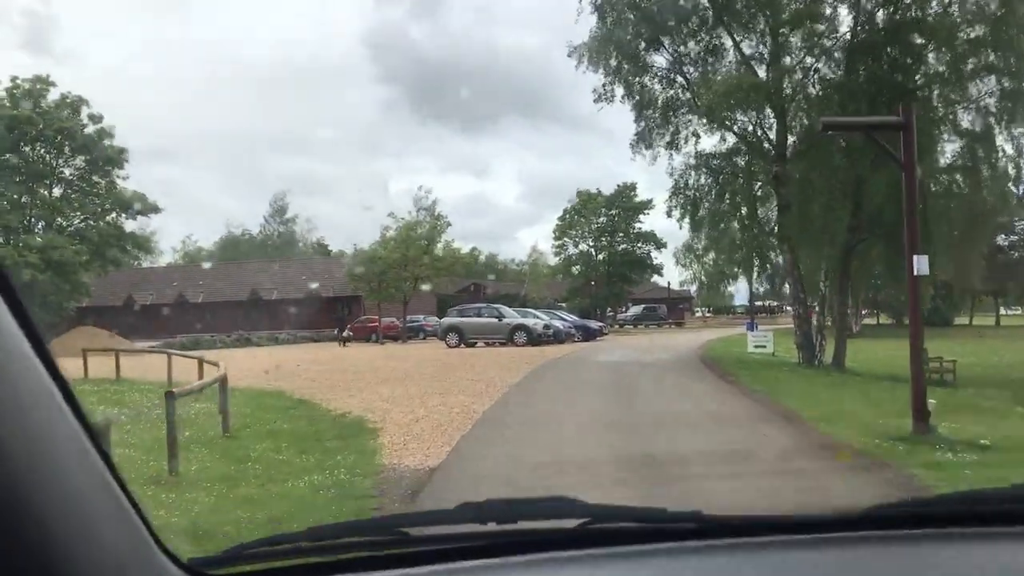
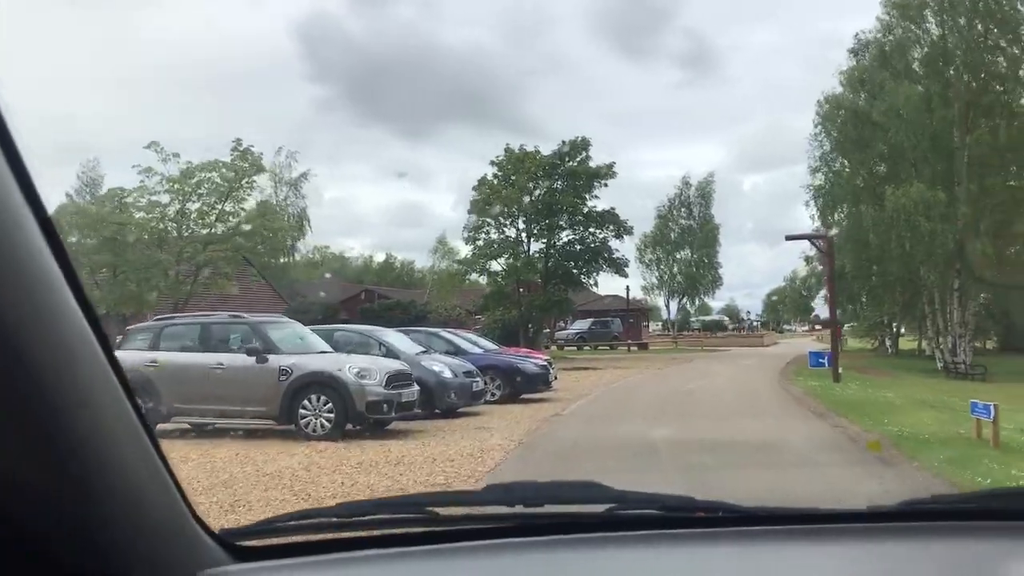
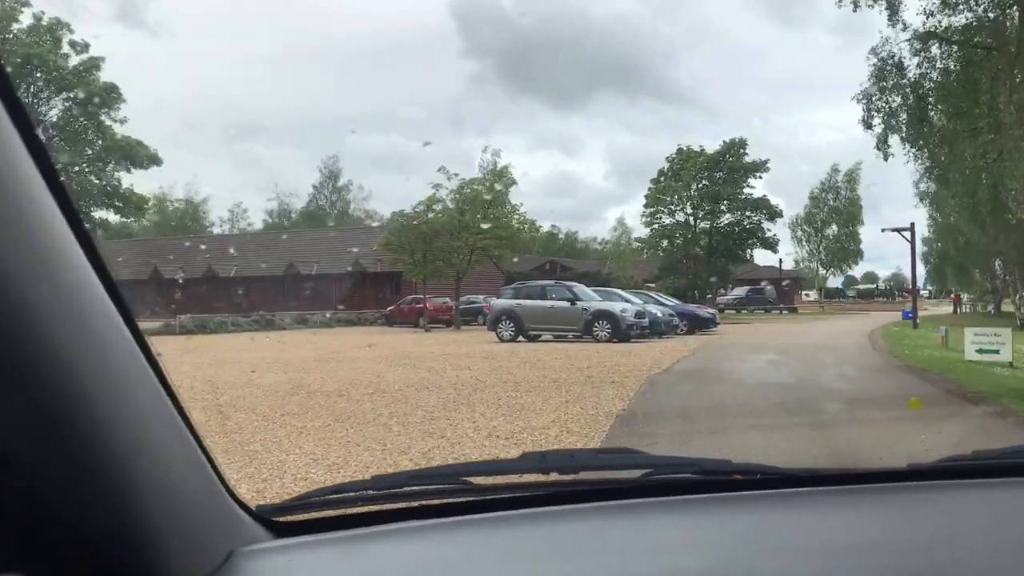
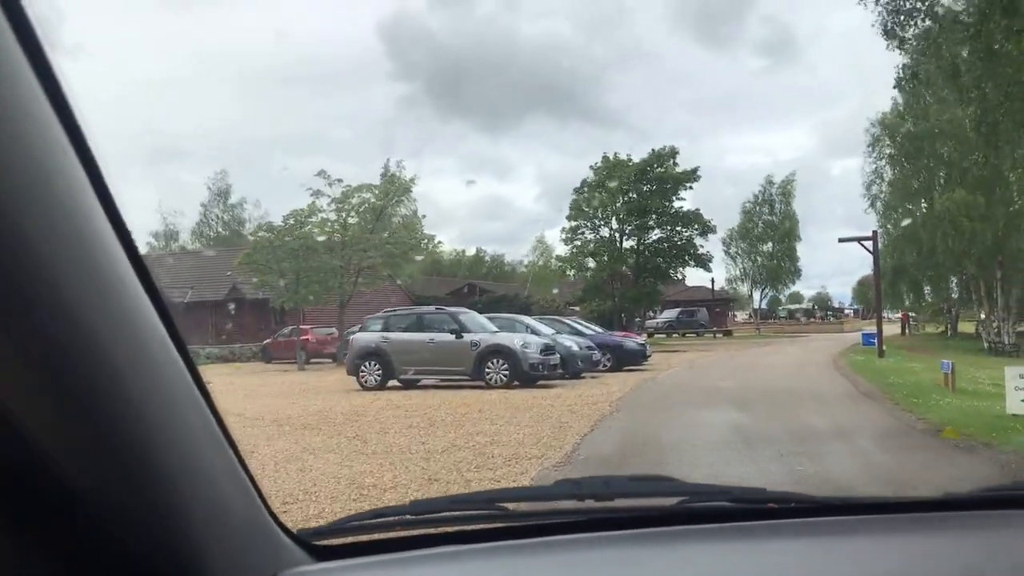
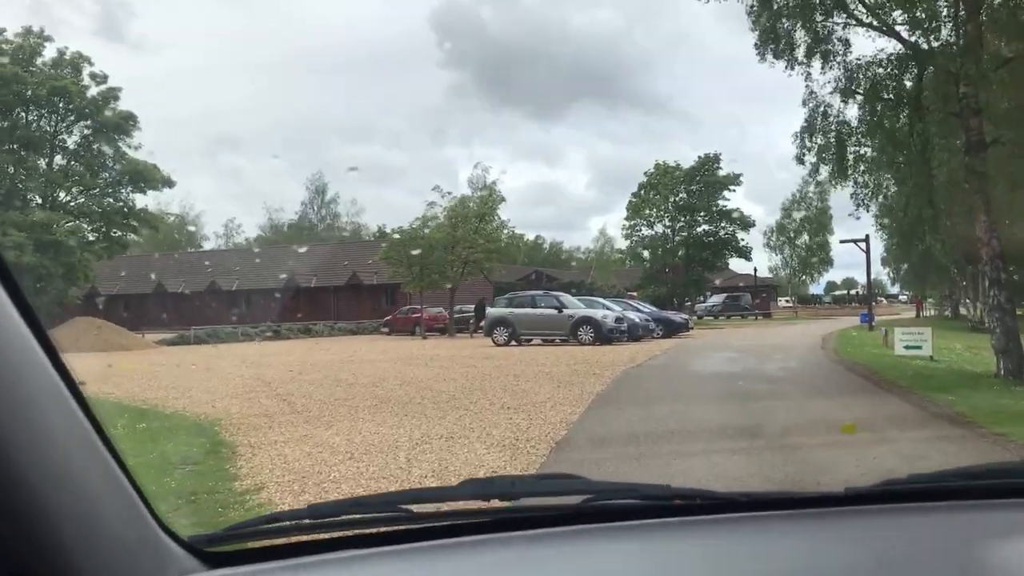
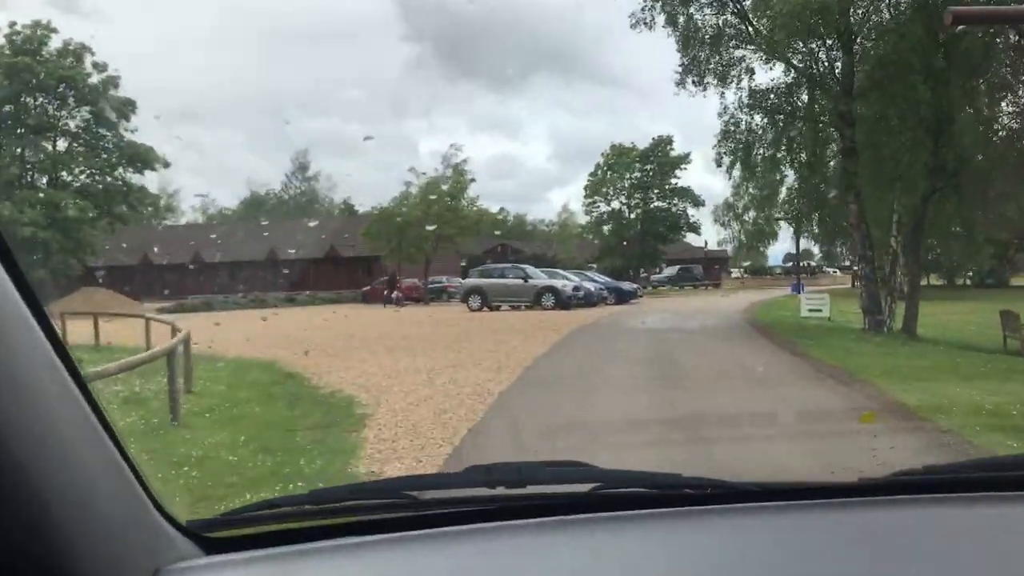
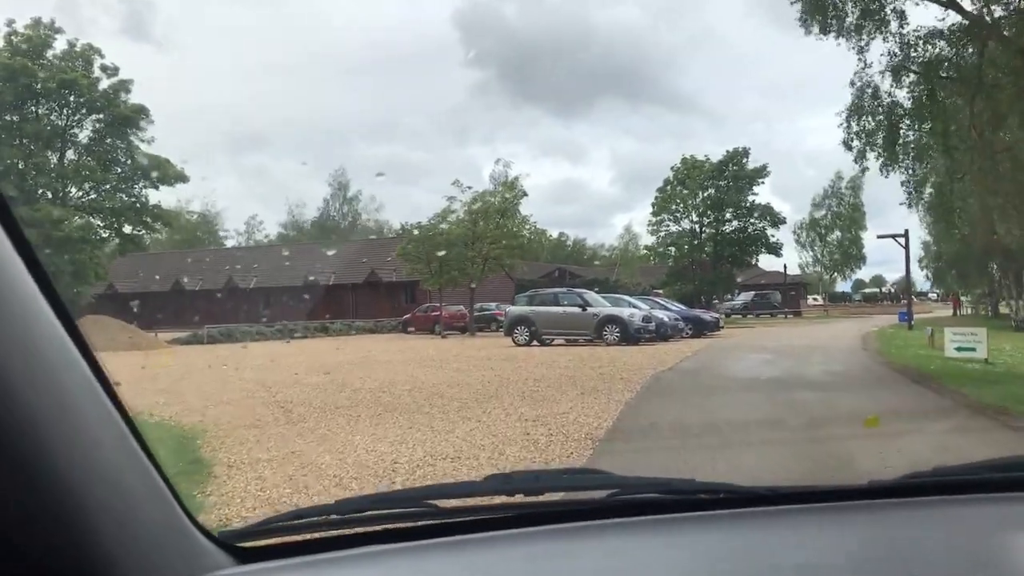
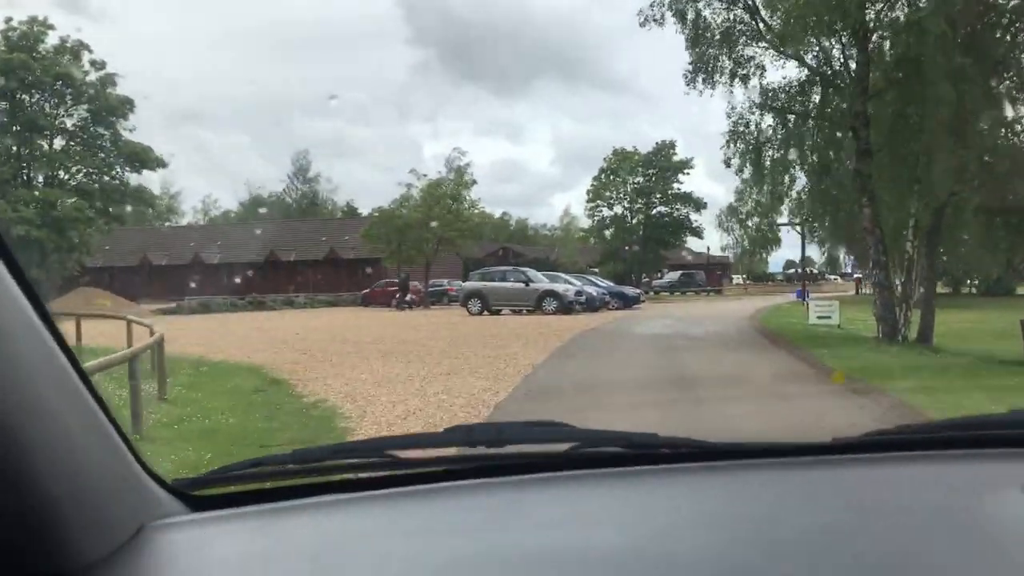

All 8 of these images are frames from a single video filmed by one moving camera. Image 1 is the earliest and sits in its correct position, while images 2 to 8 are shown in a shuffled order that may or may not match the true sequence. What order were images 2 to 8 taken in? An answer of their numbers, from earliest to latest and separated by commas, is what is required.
6, 8, 5, 7, 3, 4, 2
